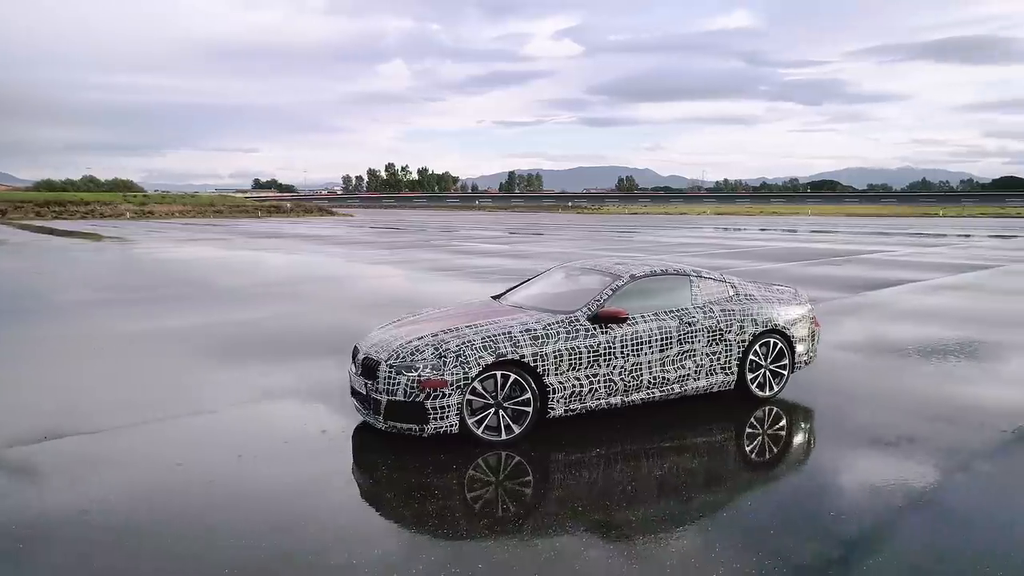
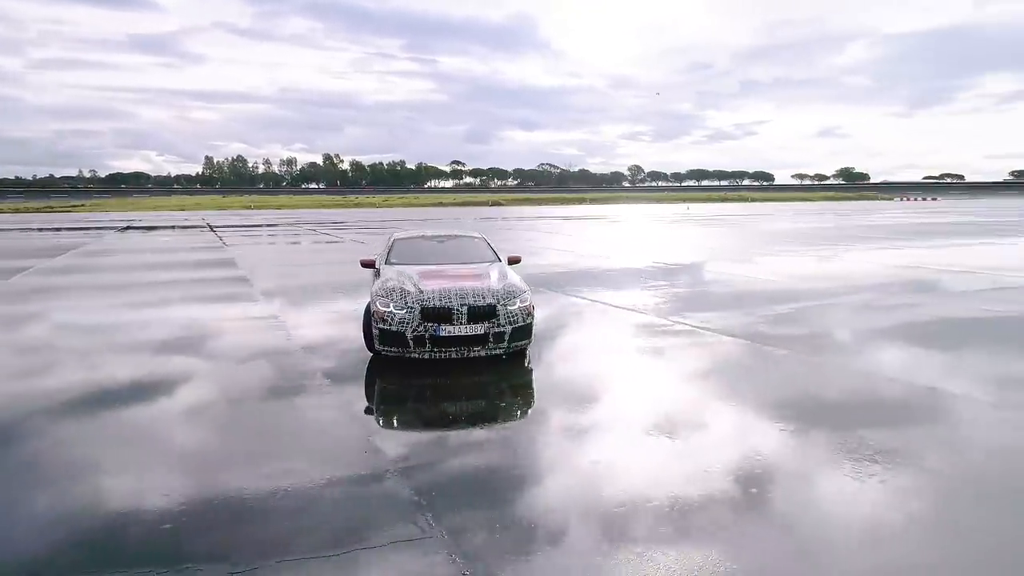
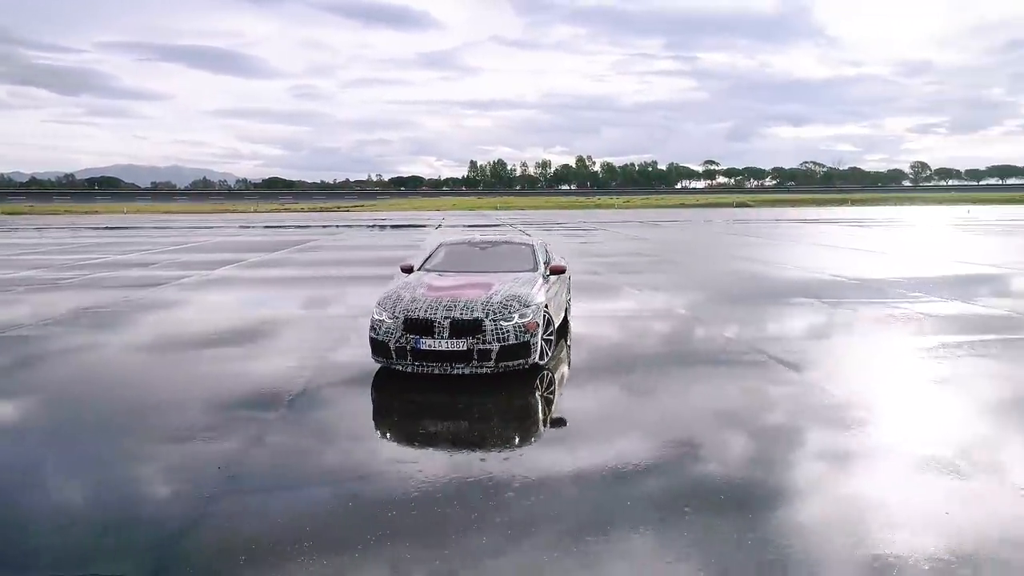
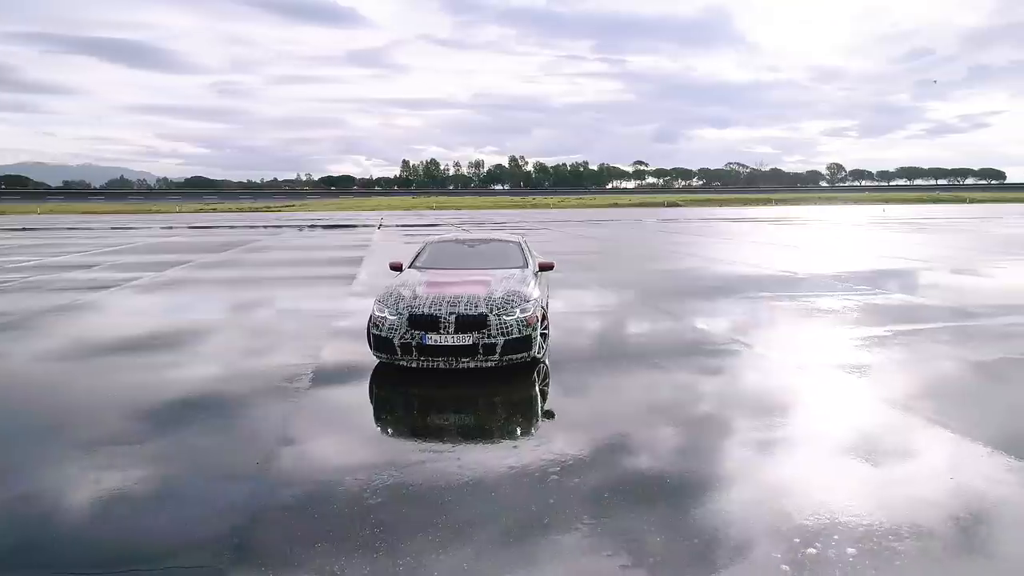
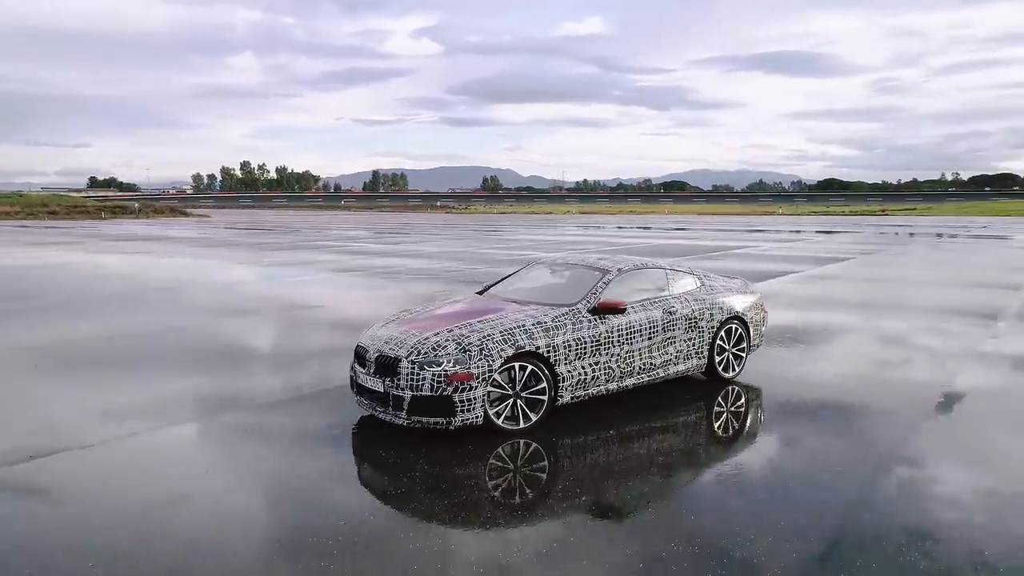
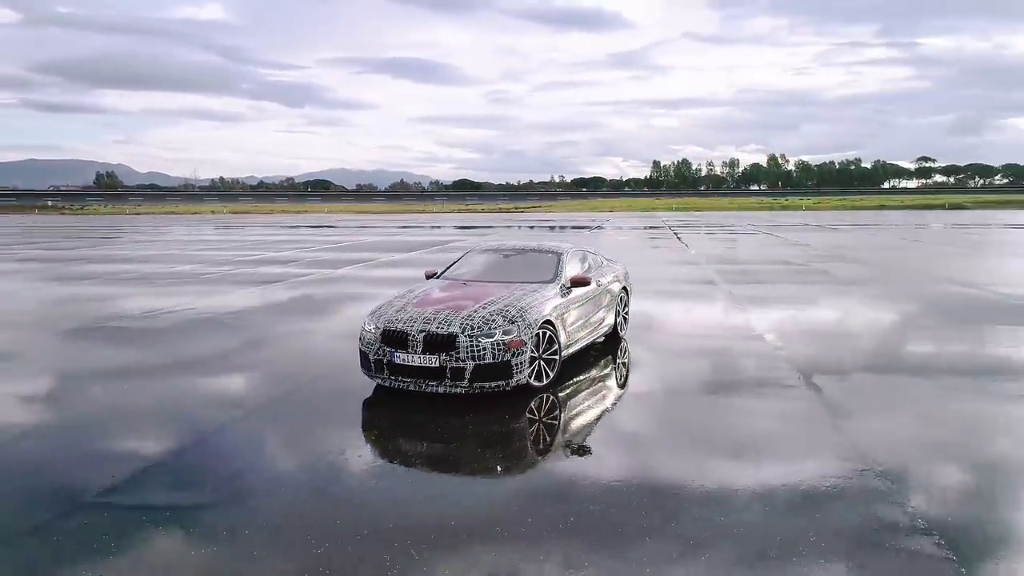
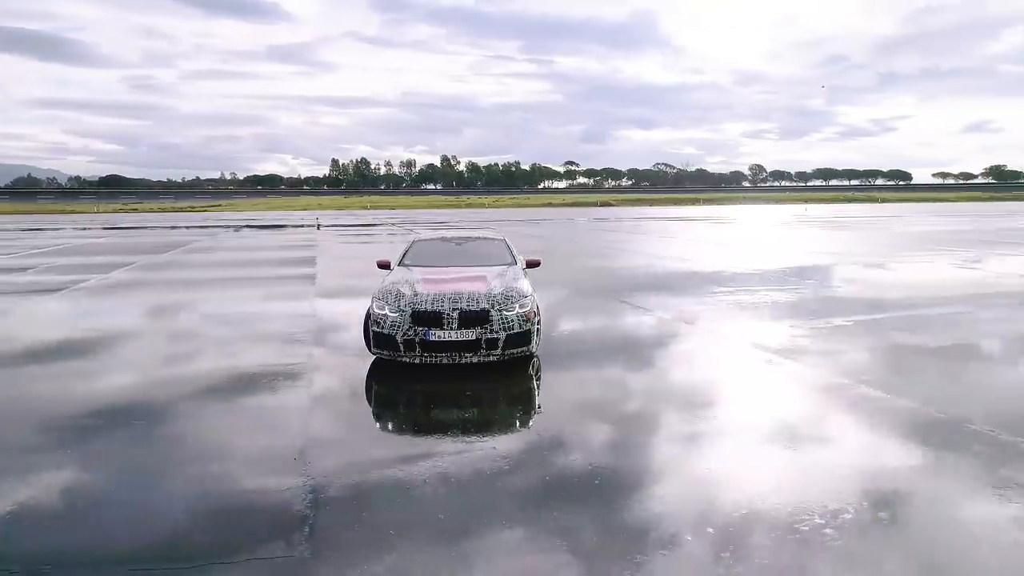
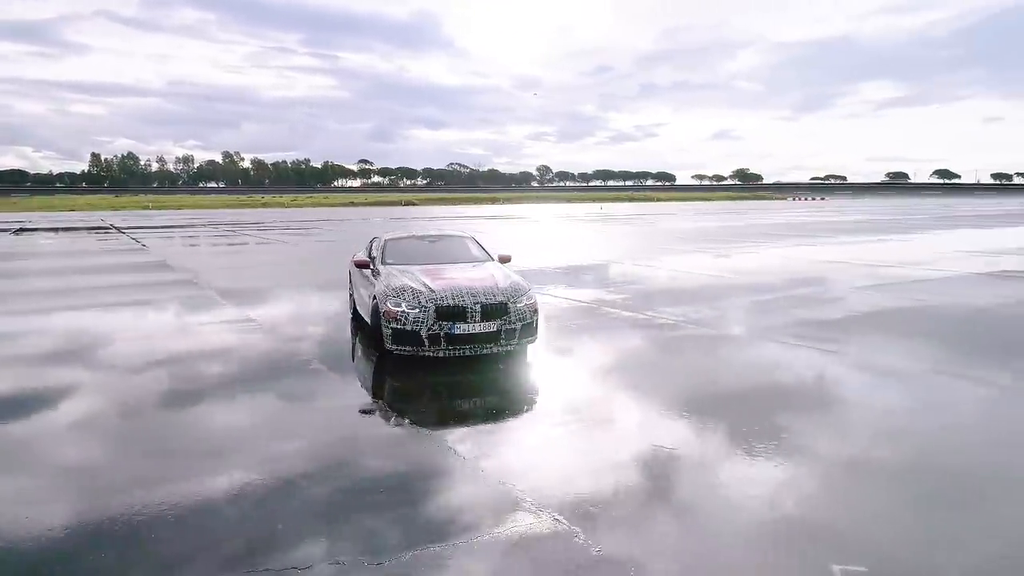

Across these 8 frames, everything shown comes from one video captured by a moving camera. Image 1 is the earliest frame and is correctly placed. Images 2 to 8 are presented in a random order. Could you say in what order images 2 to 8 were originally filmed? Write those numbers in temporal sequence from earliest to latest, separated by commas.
5, 6, 3, 4, 7, 2, 8
